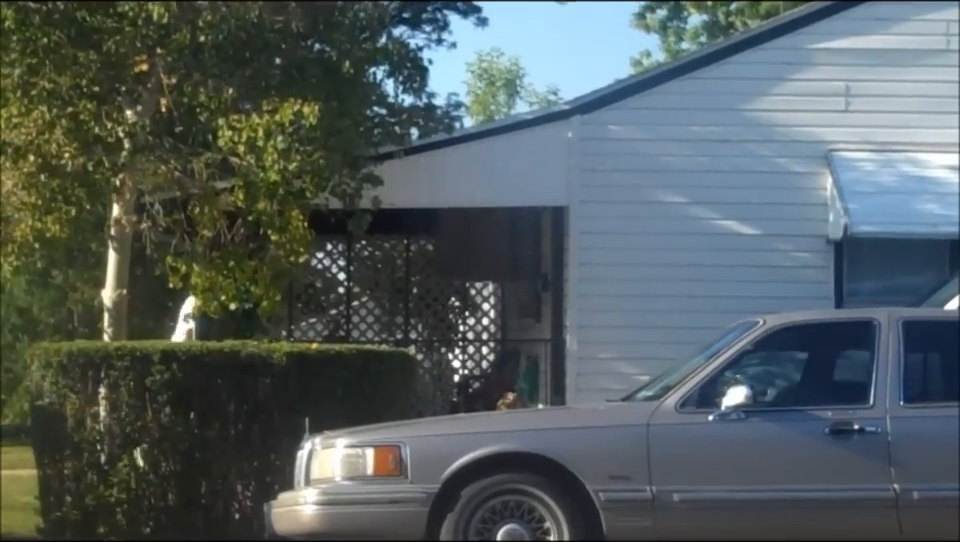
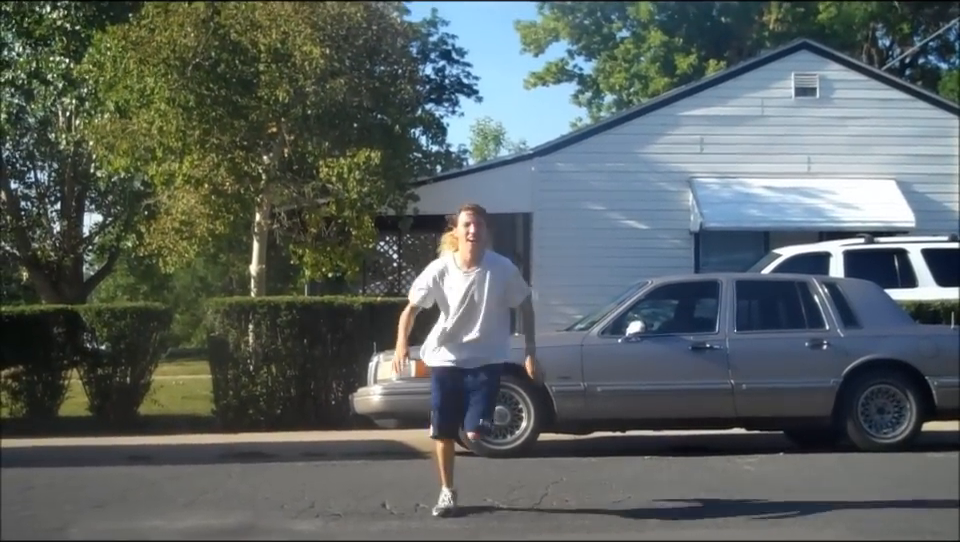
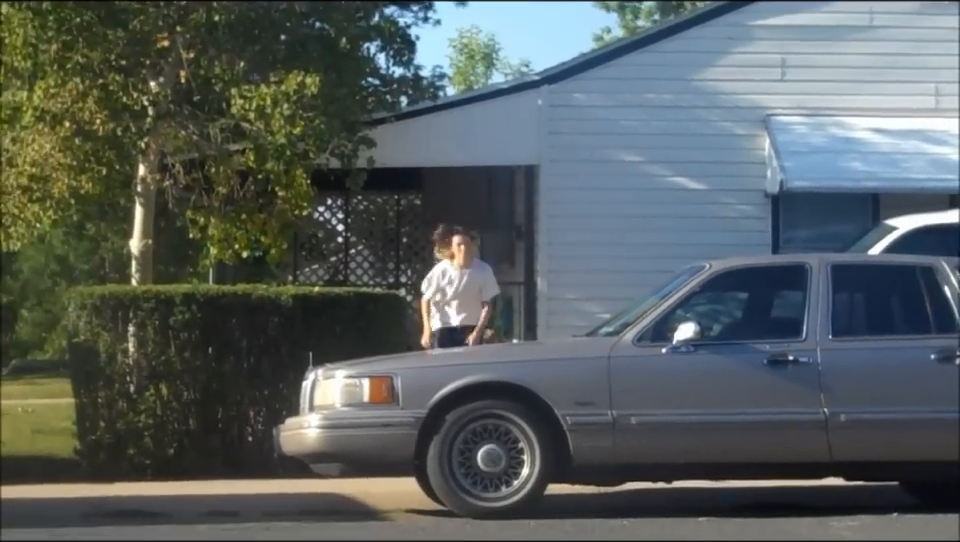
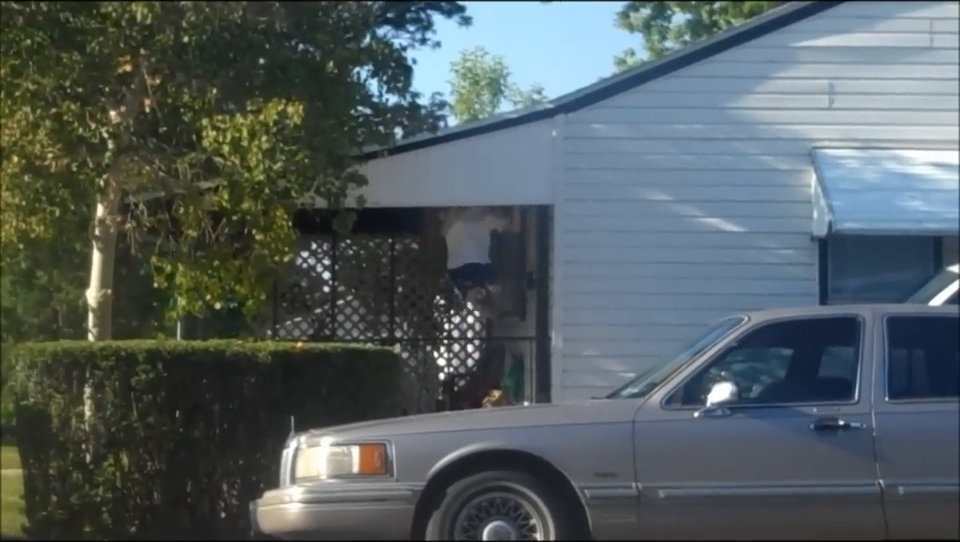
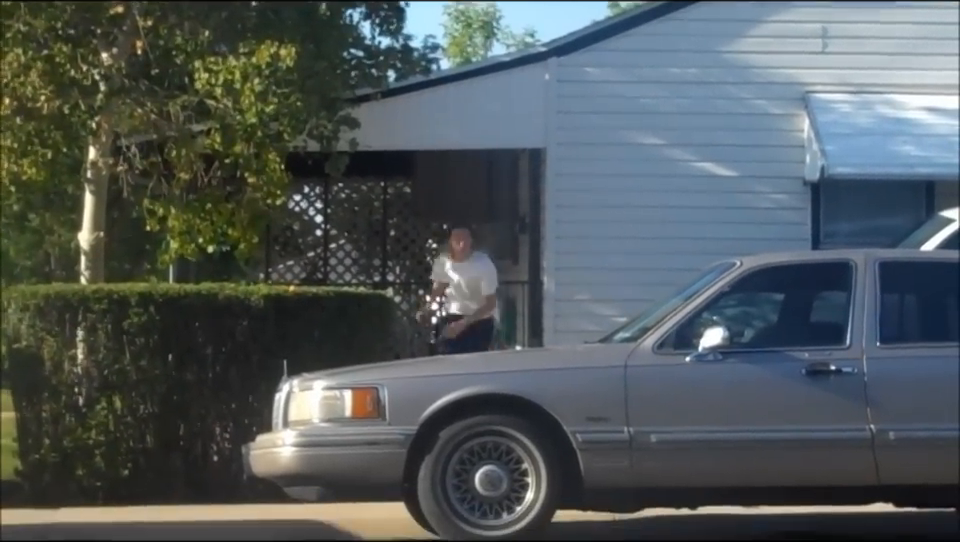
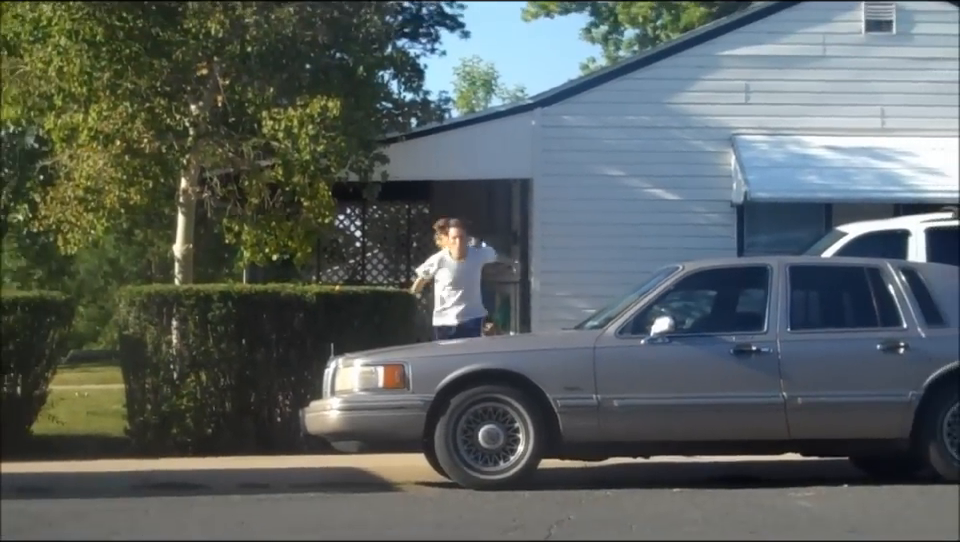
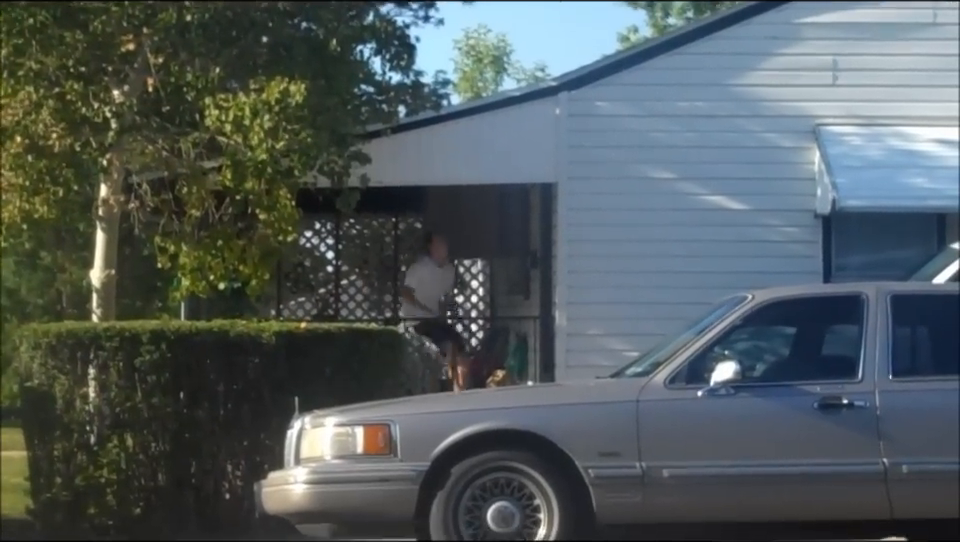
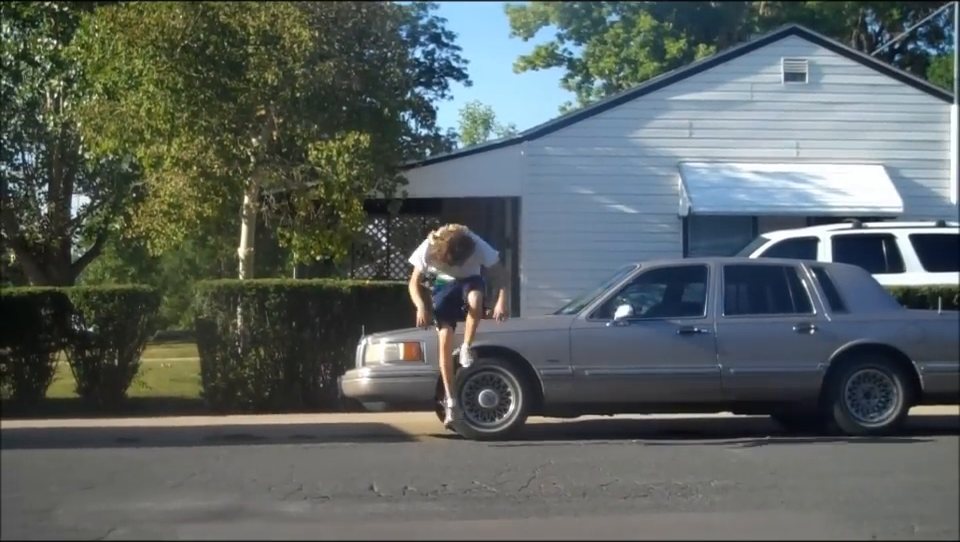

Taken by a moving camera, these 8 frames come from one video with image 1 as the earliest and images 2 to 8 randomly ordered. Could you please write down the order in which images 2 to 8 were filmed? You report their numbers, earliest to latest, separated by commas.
7, 4, 5, 3, 6, 8, 2
